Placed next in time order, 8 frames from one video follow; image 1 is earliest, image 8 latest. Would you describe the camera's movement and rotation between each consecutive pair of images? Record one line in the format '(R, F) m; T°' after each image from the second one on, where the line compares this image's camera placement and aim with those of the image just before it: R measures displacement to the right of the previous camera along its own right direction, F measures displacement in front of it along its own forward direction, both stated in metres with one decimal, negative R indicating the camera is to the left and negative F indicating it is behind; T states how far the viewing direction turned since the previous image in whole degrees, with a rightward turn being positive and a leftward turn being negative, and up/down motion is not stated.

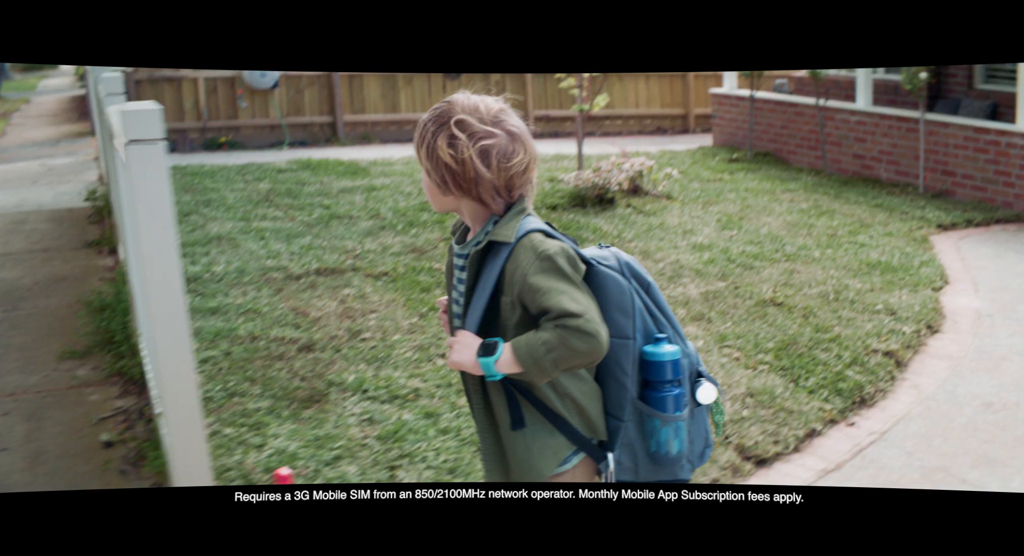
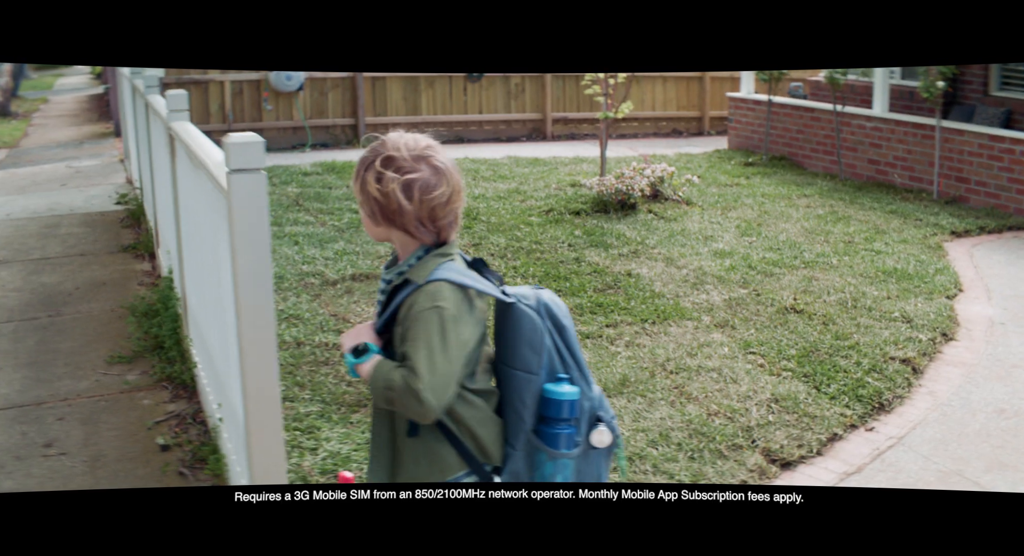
(-0.1, -0.2) m; -1°
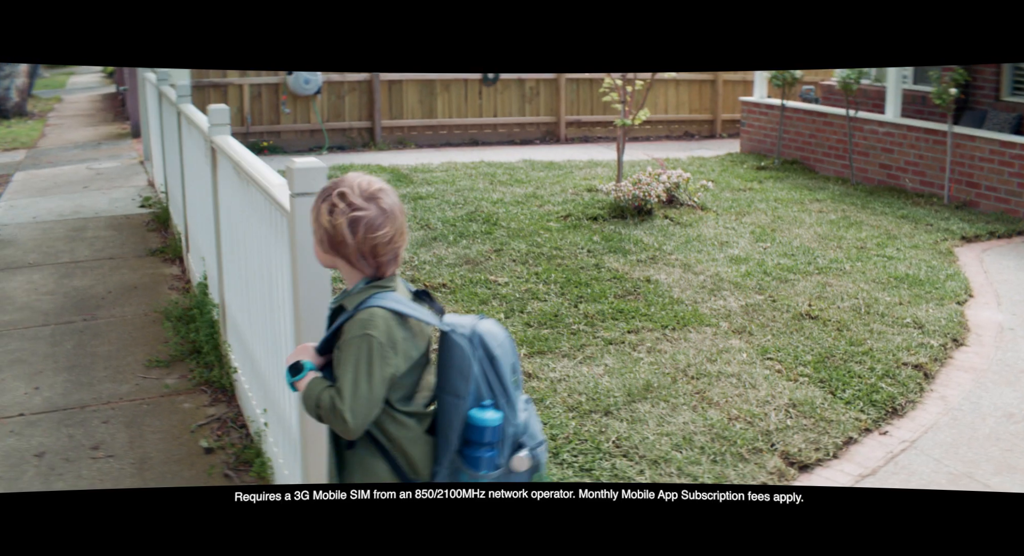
(-0.1, -0.1) m; 0°
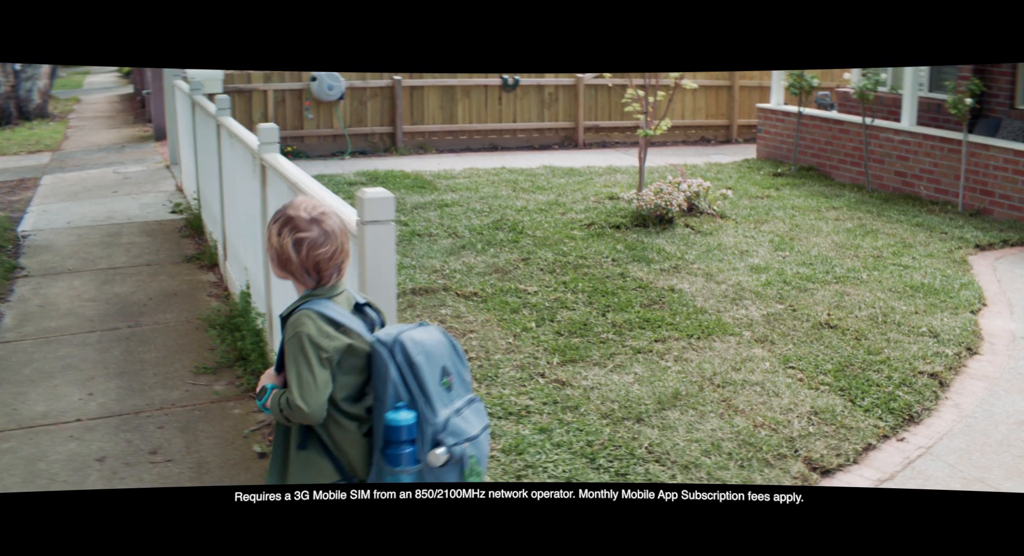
(-0.1, -0.2) m; -1°
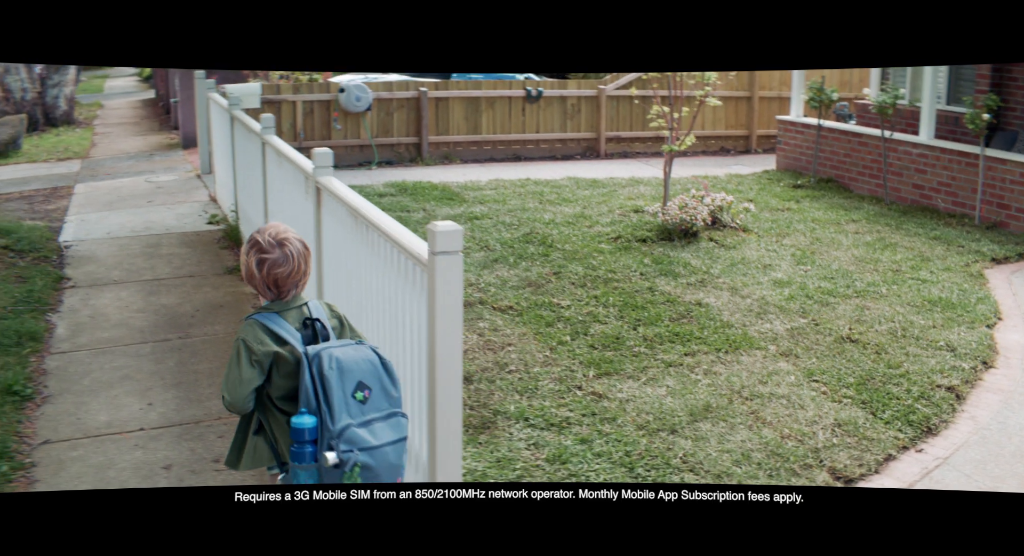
(-0.1, -0.2) m; -1°
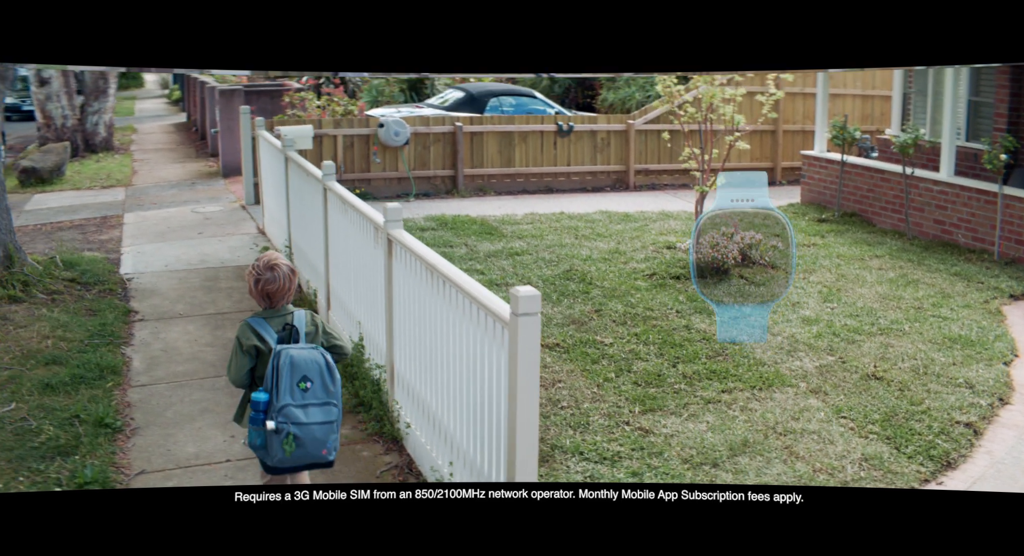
(-0.2, -0.4) m; -1°
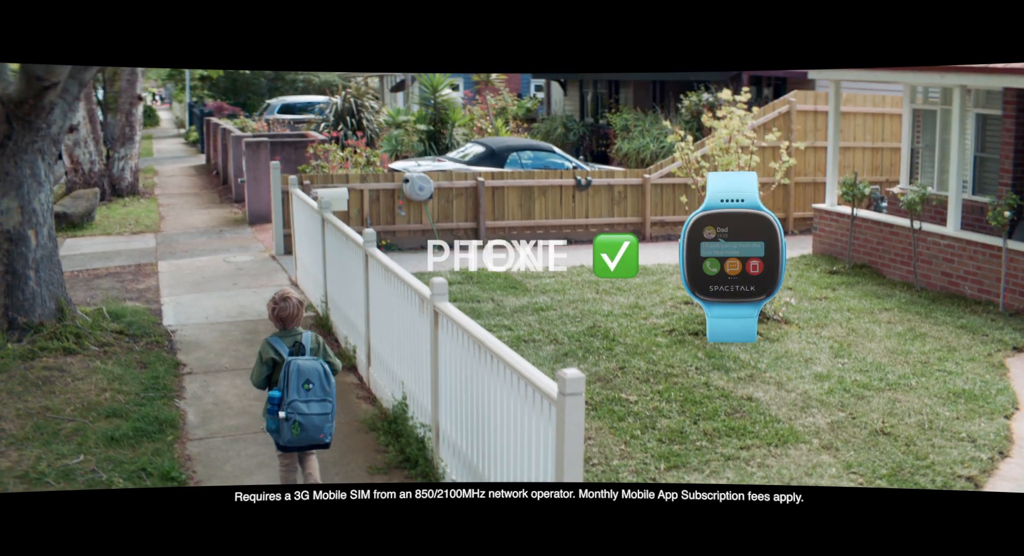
(-0.1, -0.4) m; -1°
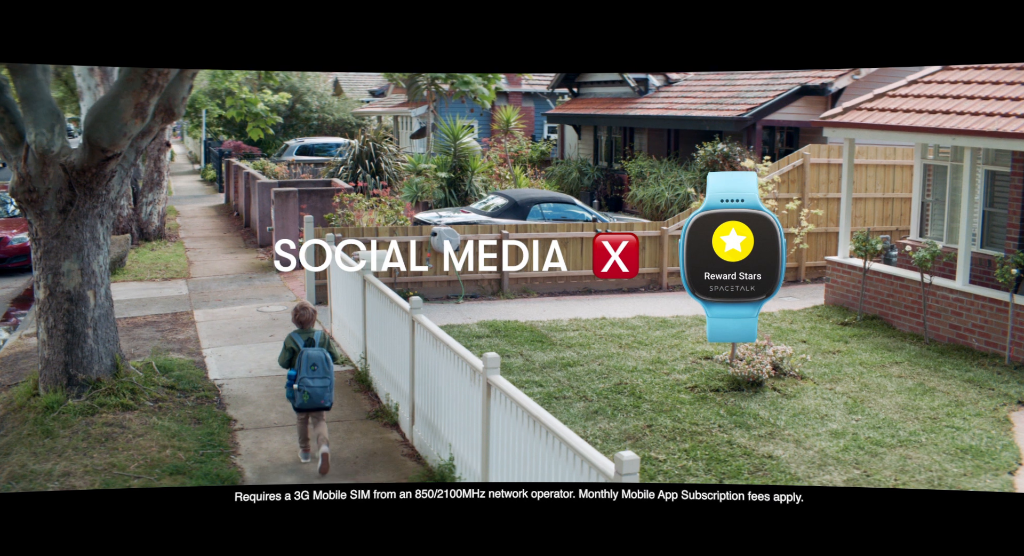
(-0.2, -0.5) m; -1°
